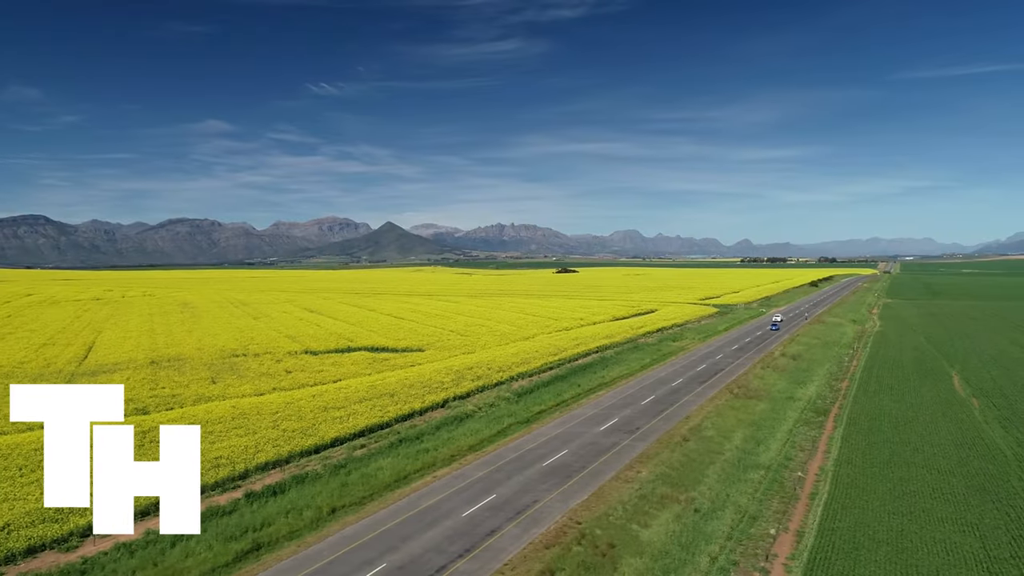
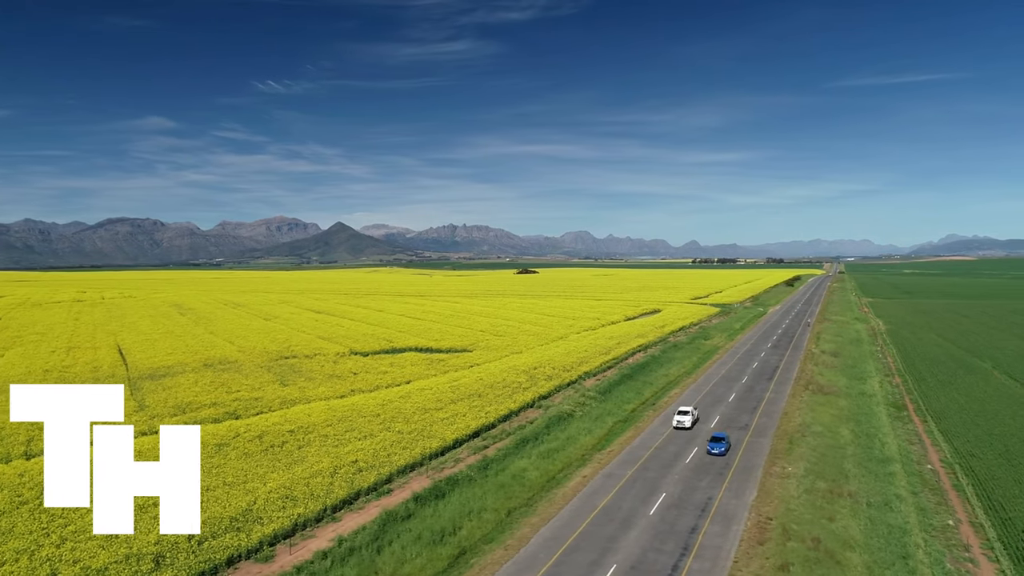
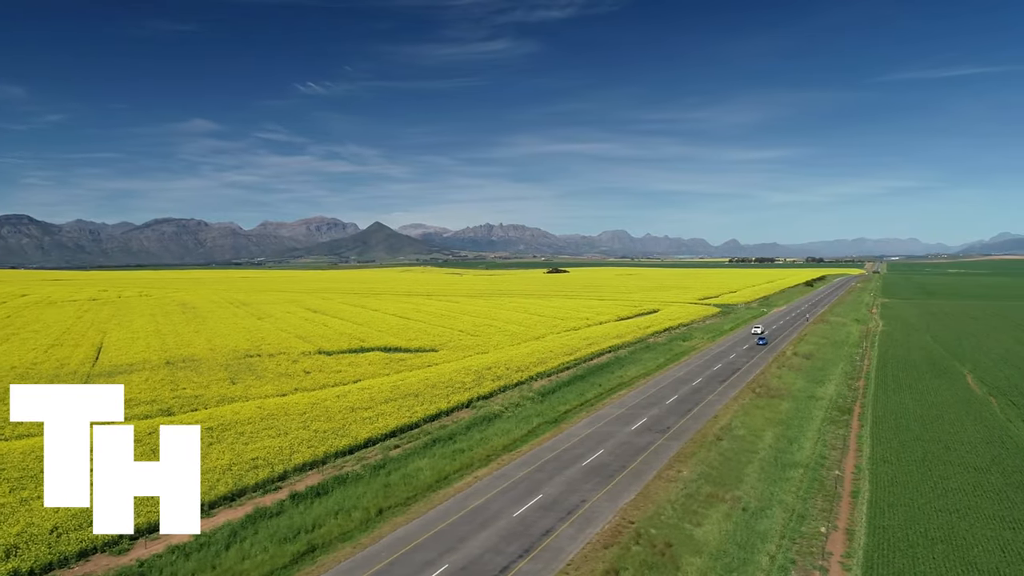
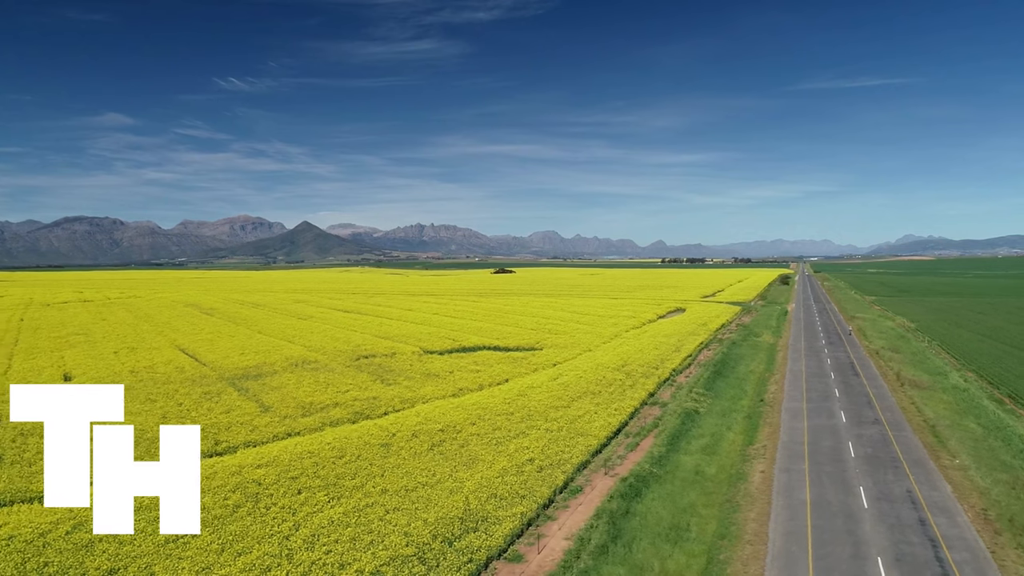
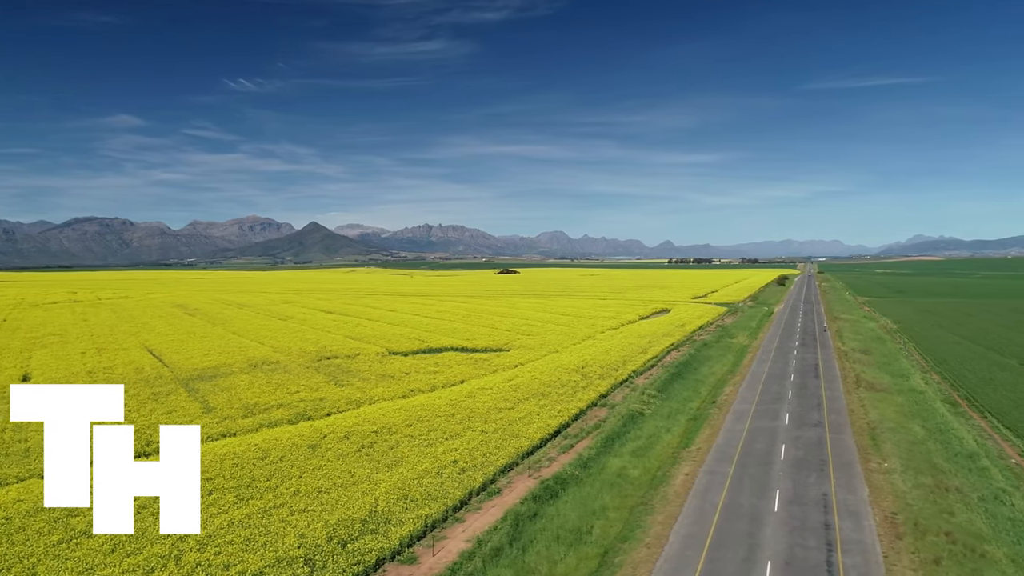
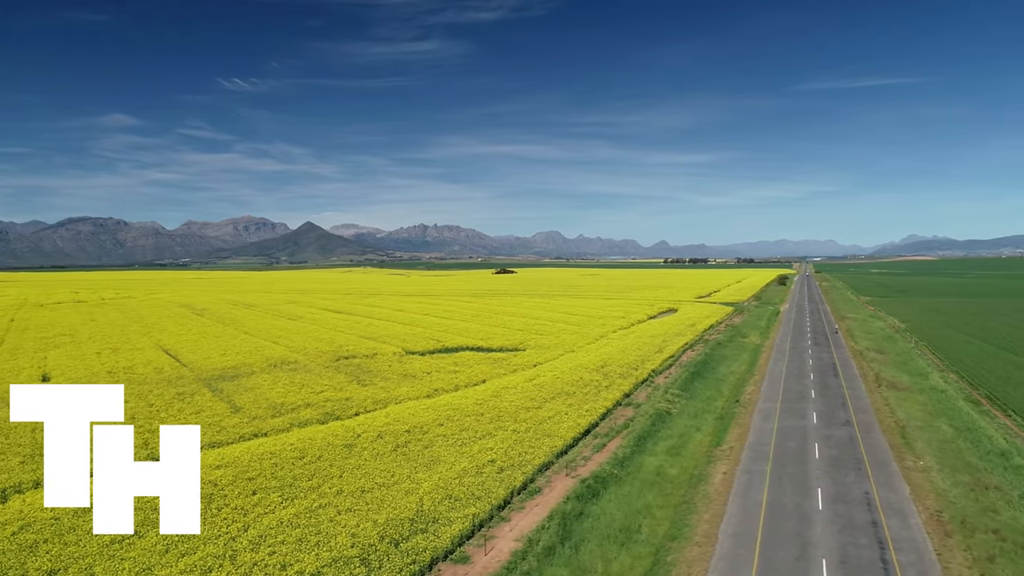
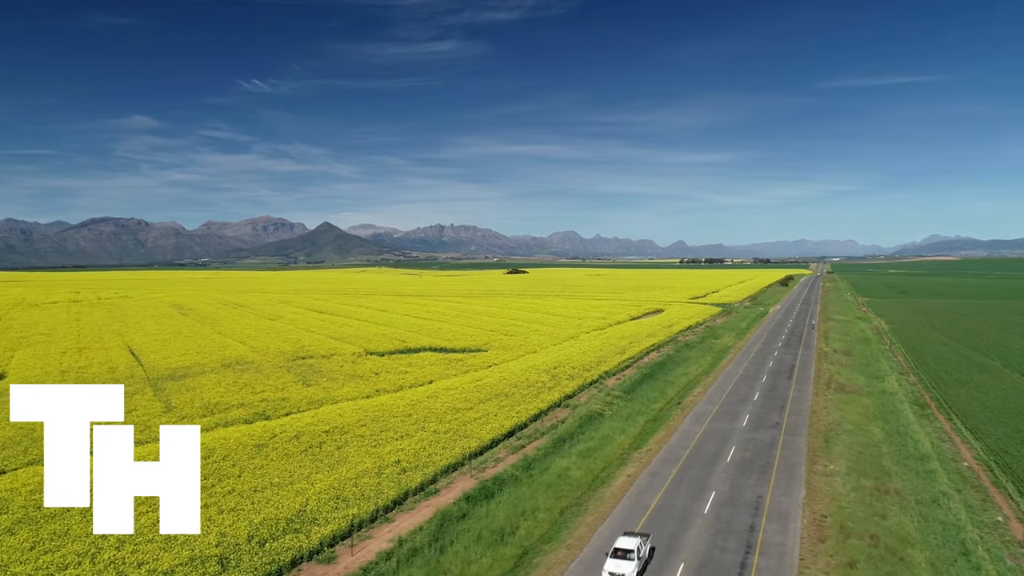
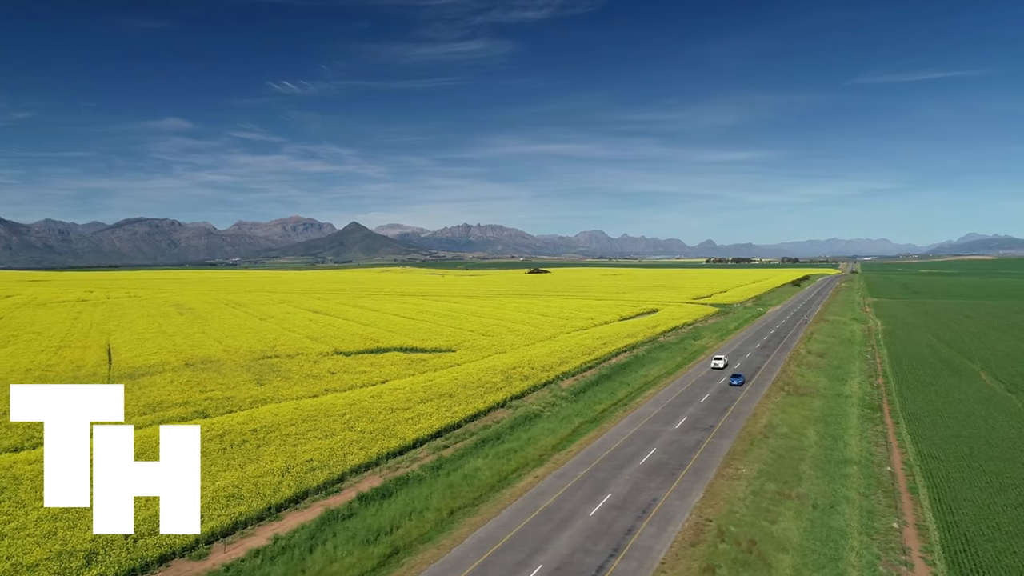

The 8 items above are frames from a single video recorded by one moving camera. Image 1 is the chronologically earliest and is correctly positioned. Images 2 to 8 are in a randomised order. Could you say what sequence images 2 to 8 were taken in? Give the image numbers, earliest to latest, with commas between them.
3, 8, 2, 7, 5, 6, 4
